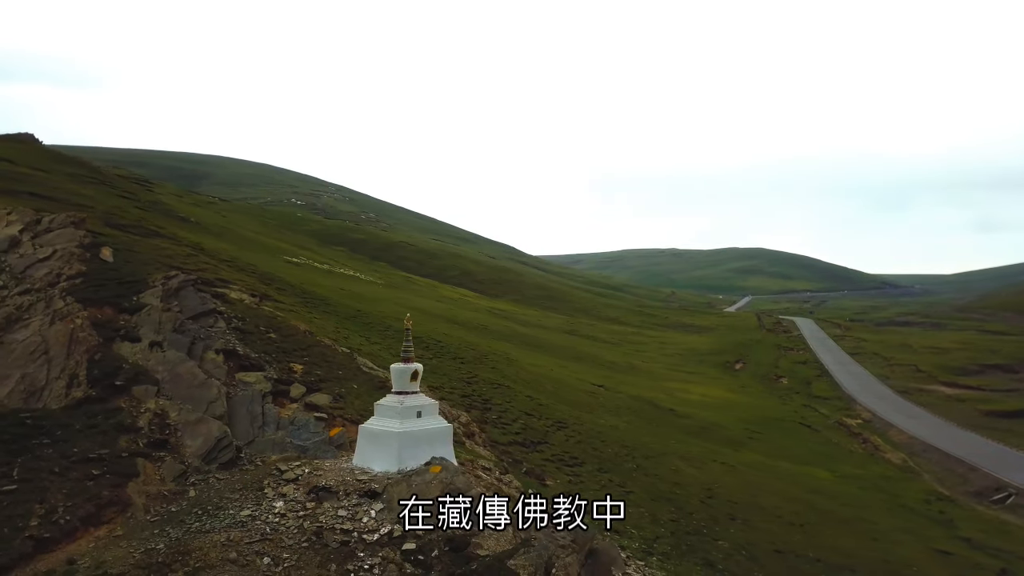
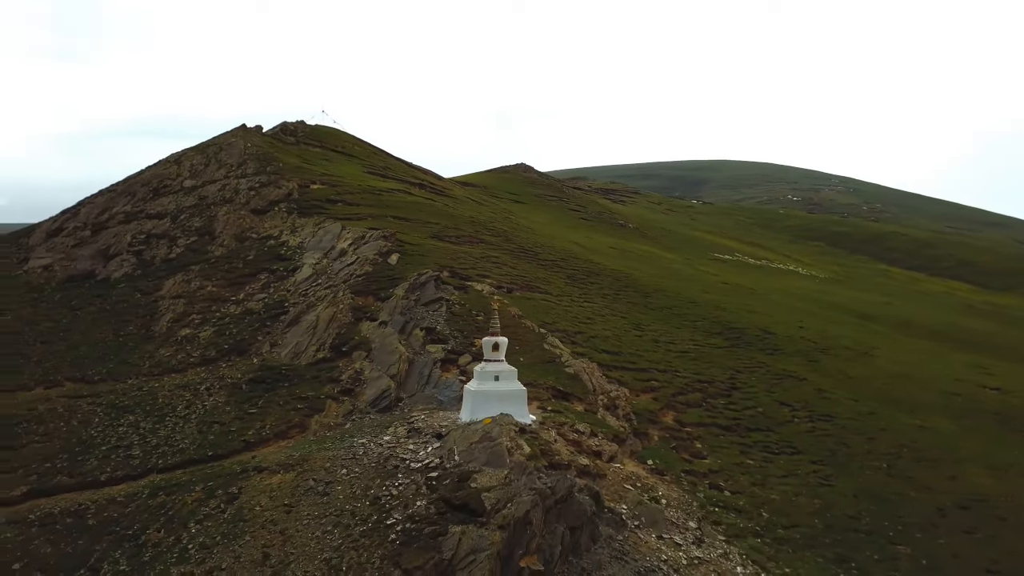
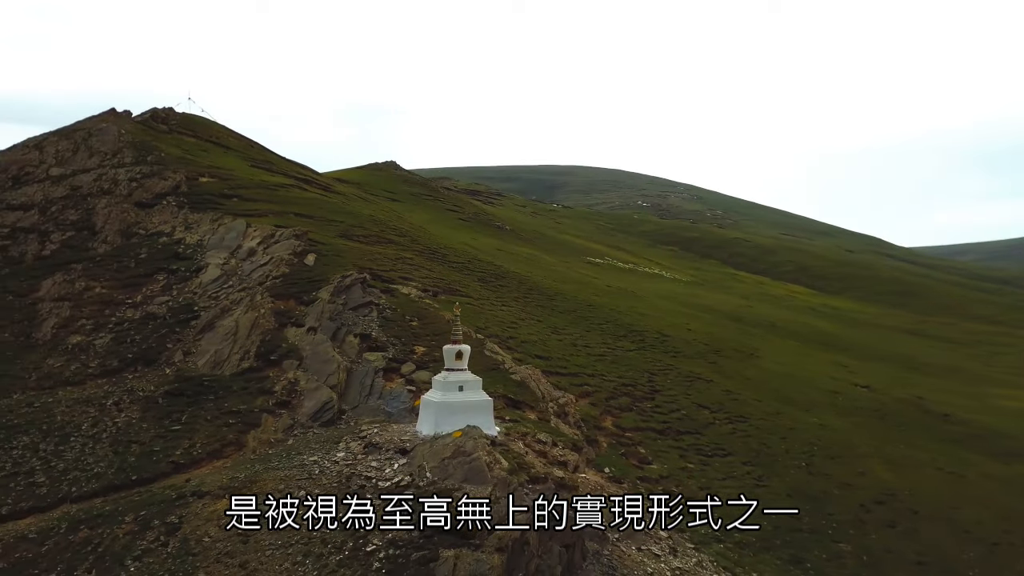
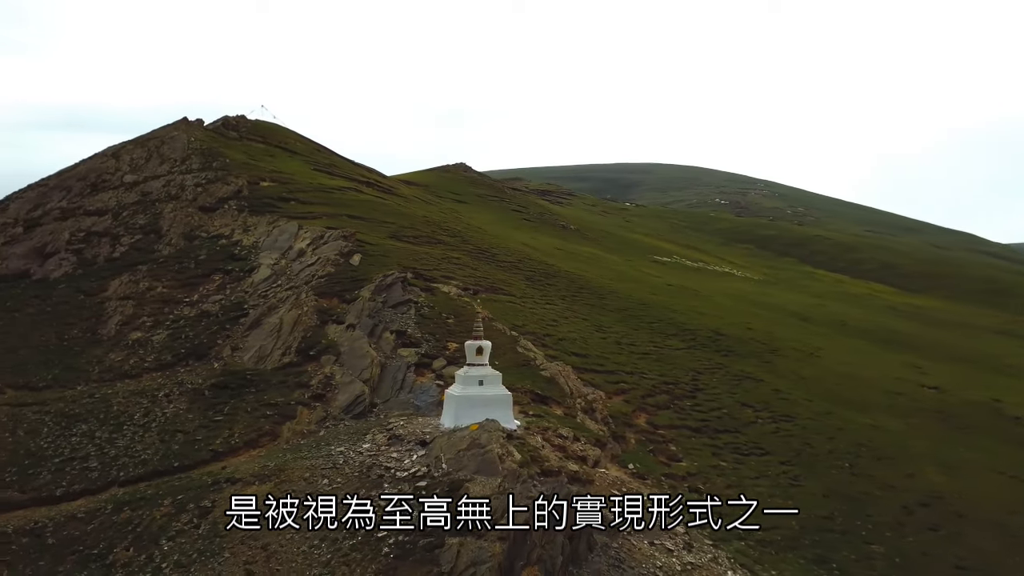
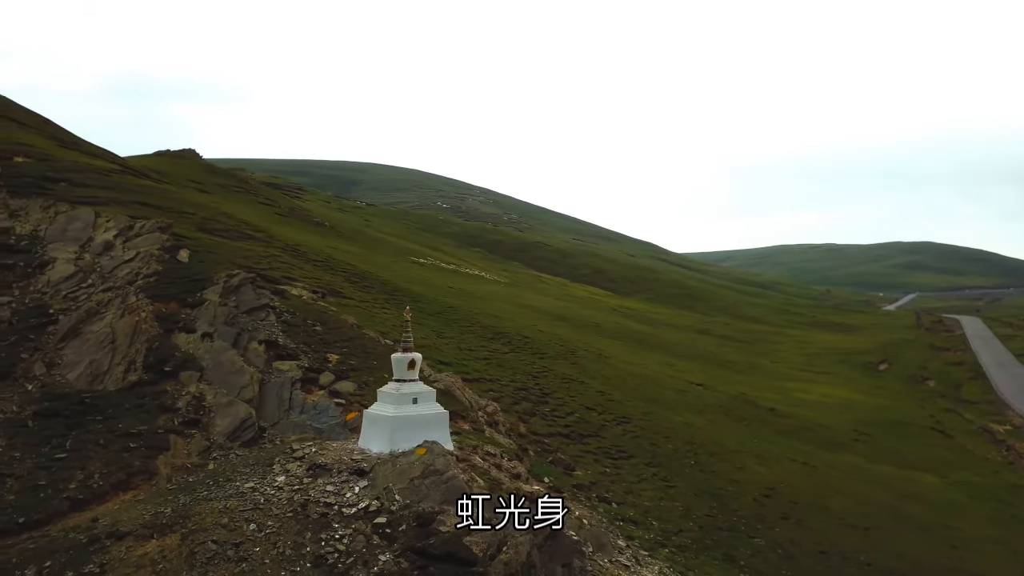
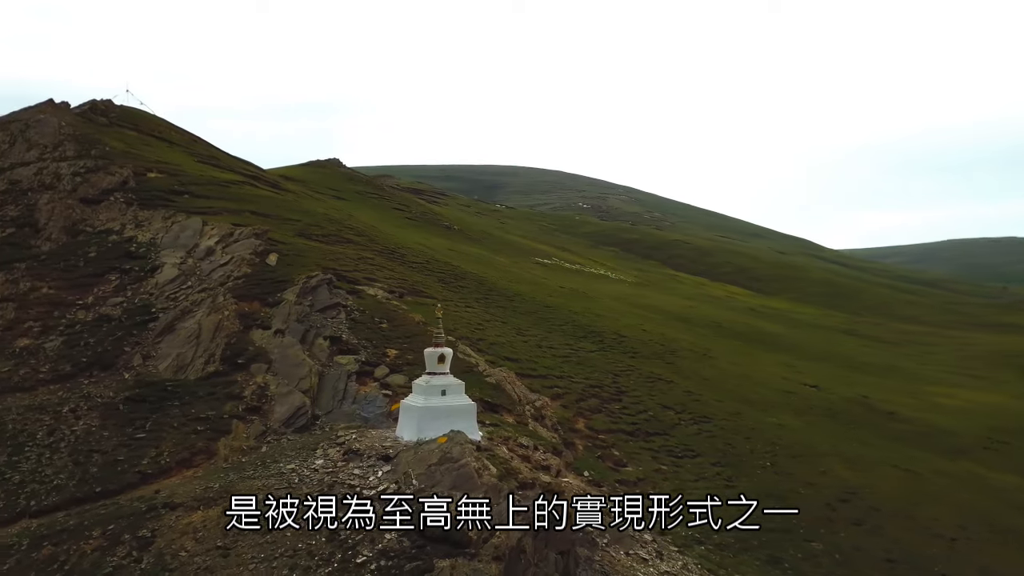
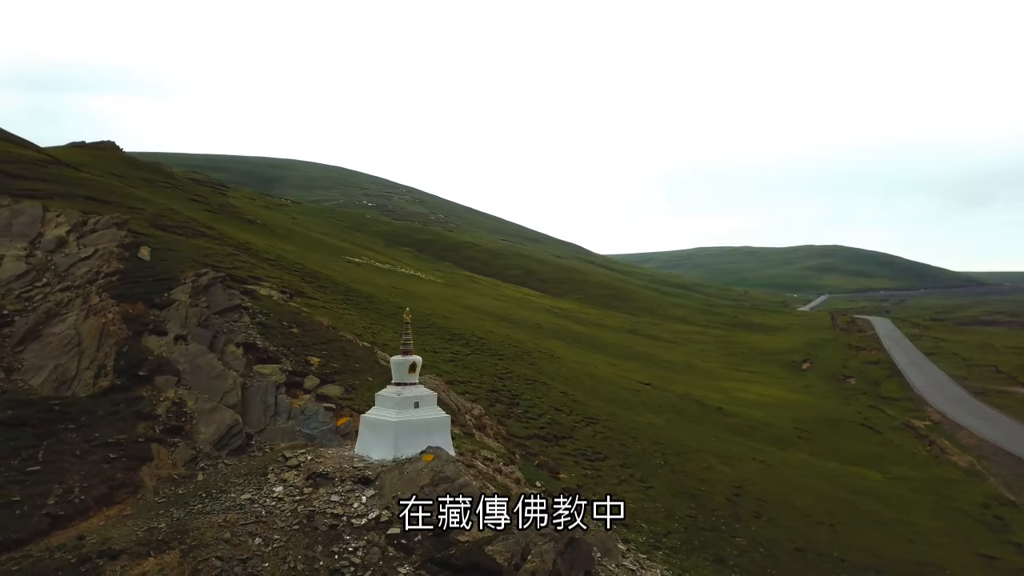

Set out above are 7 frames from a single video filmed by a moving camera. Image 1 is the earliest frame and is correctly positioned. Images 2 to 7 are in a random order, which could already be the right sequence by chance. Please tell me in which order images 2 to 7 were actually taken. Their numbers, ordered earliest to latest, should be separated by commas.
7, 5, 6, 3, 4, 2
